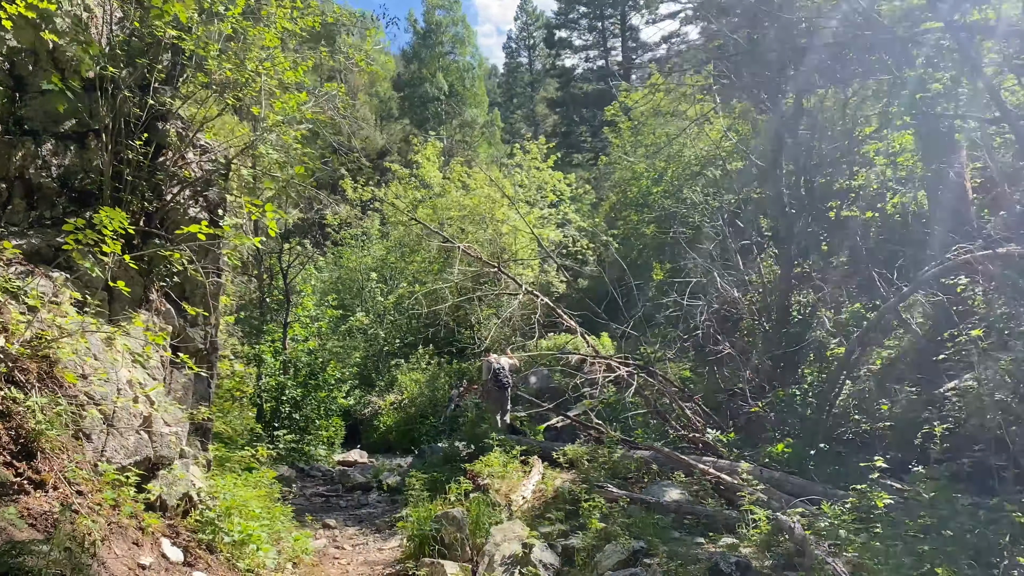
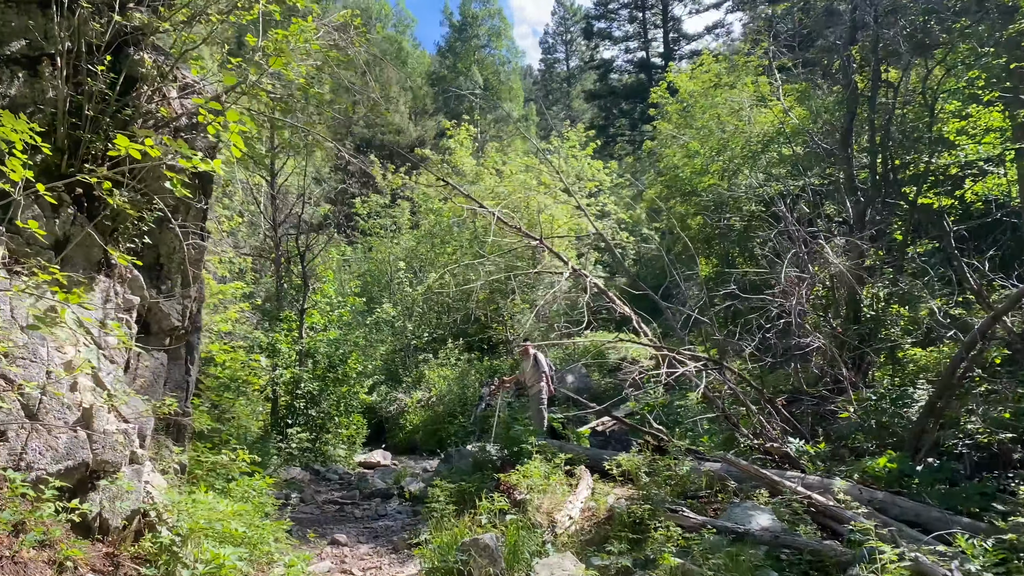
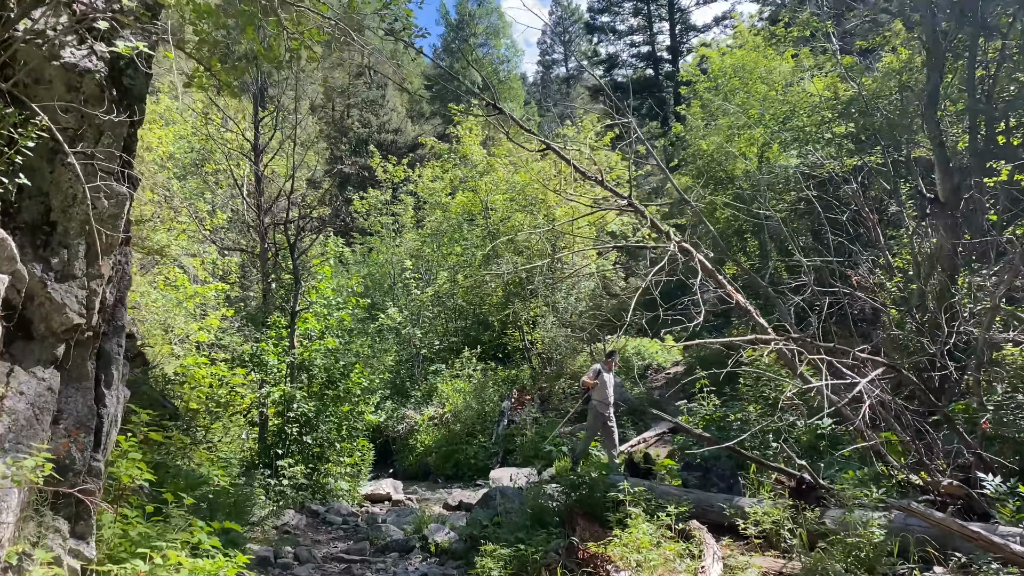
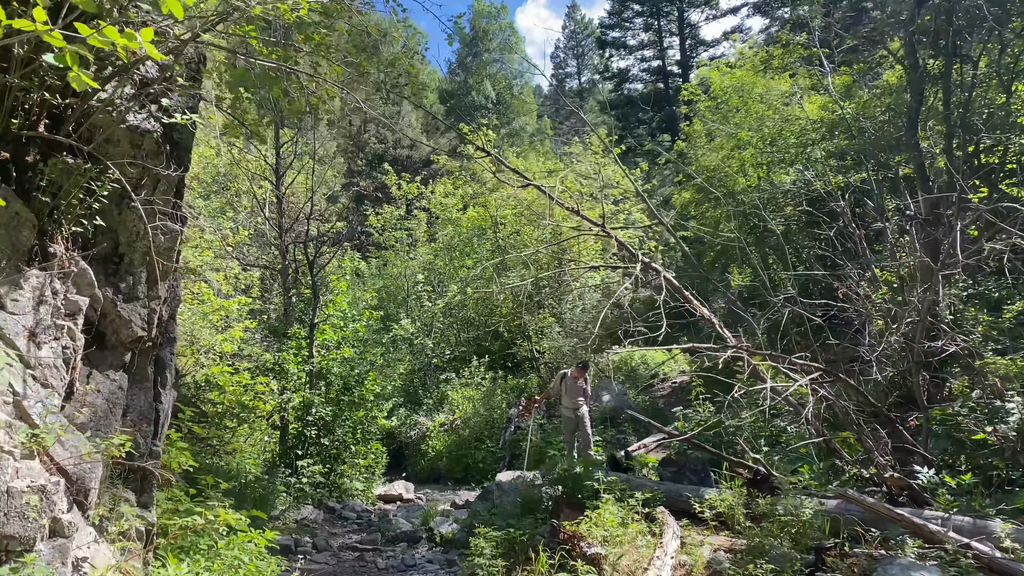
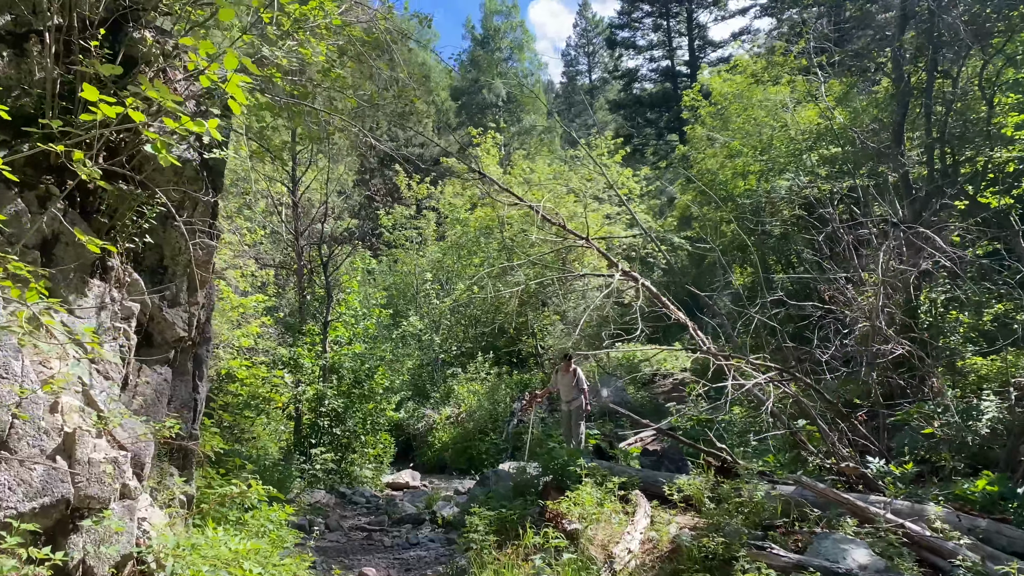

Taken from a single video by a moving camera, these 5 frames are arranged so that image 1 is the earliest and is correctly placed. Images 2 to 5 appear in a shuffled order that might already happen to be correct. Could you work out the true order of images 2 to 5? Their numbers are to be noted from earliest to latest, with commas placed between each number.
2, 5, 4, 3
